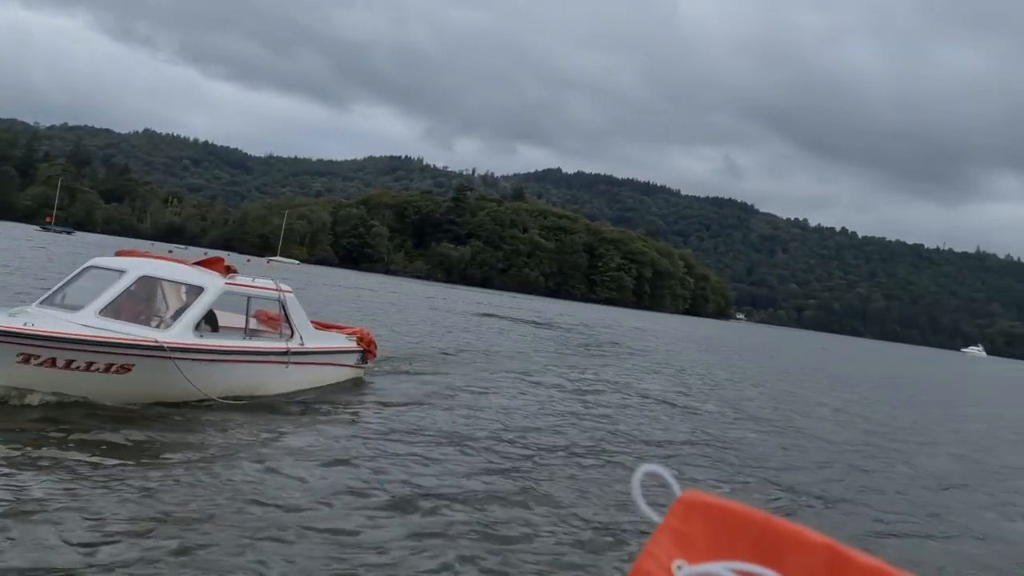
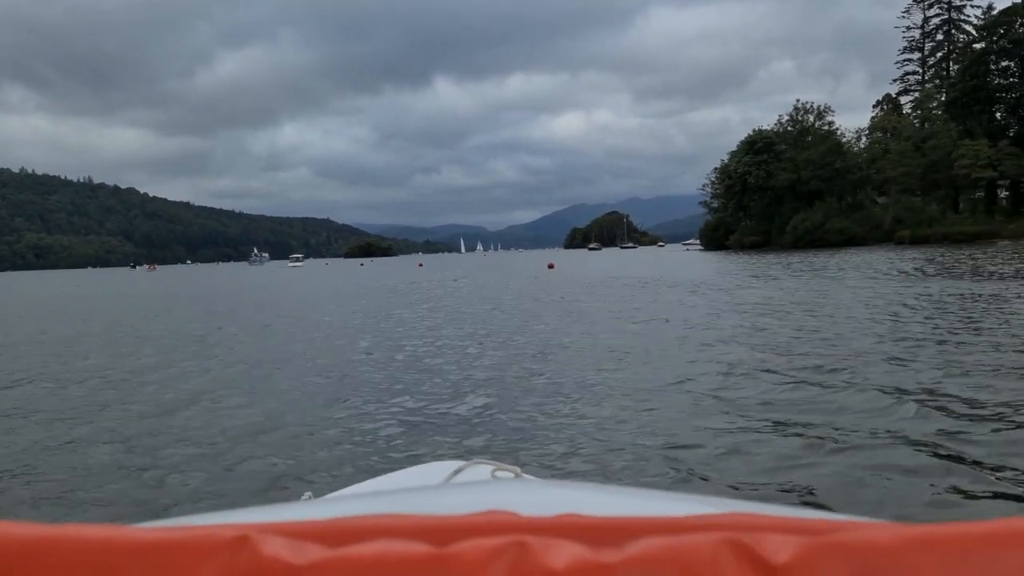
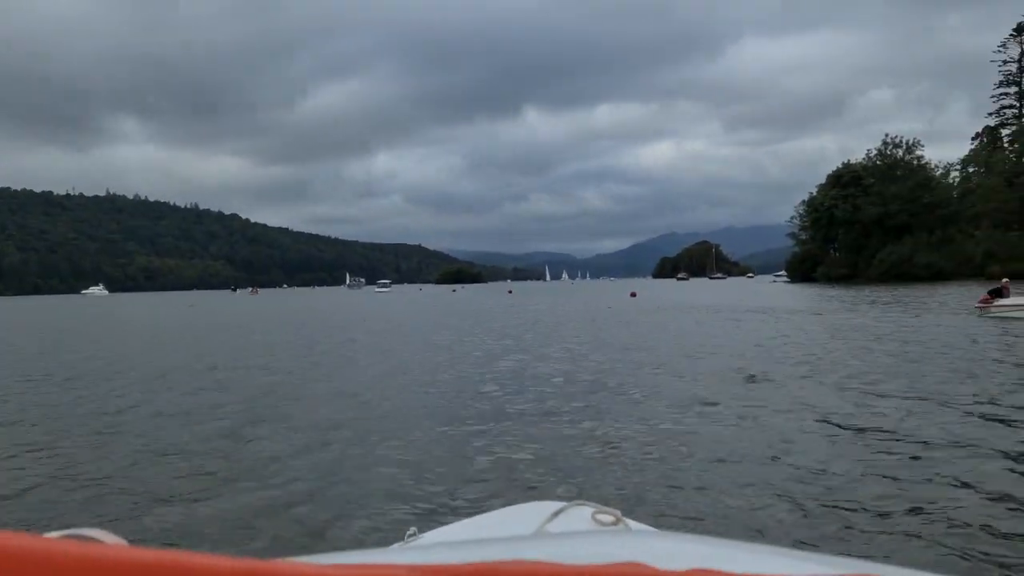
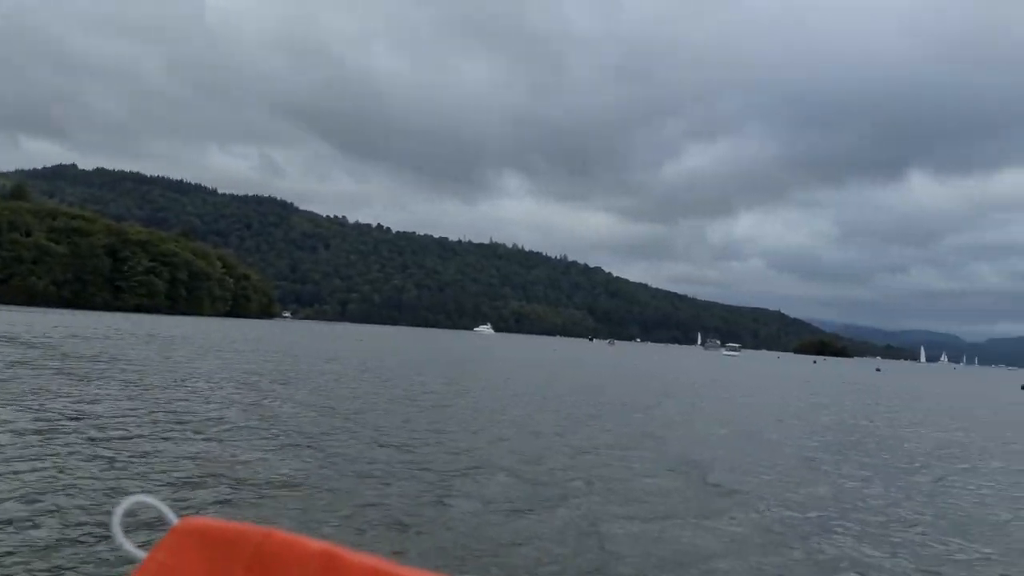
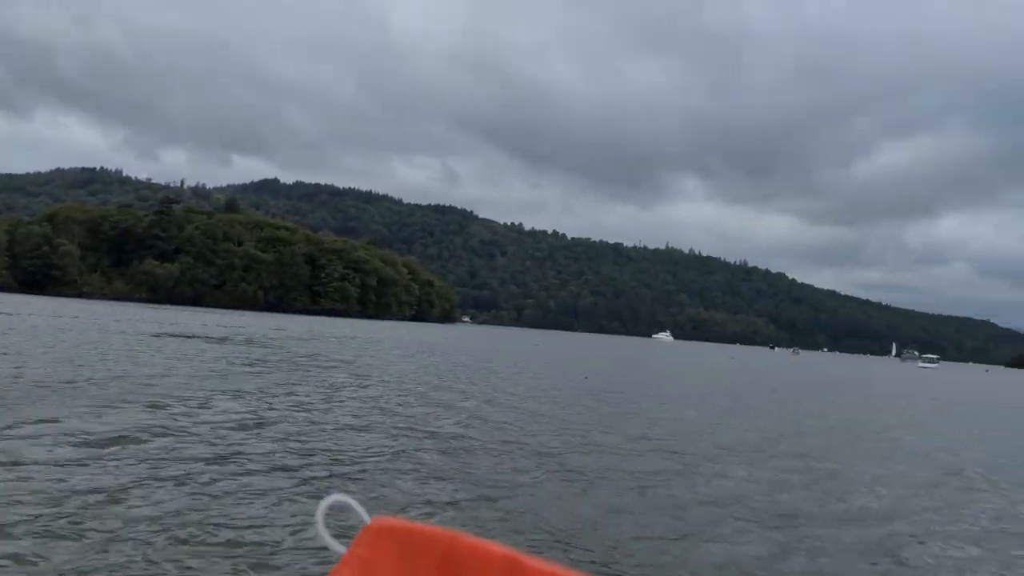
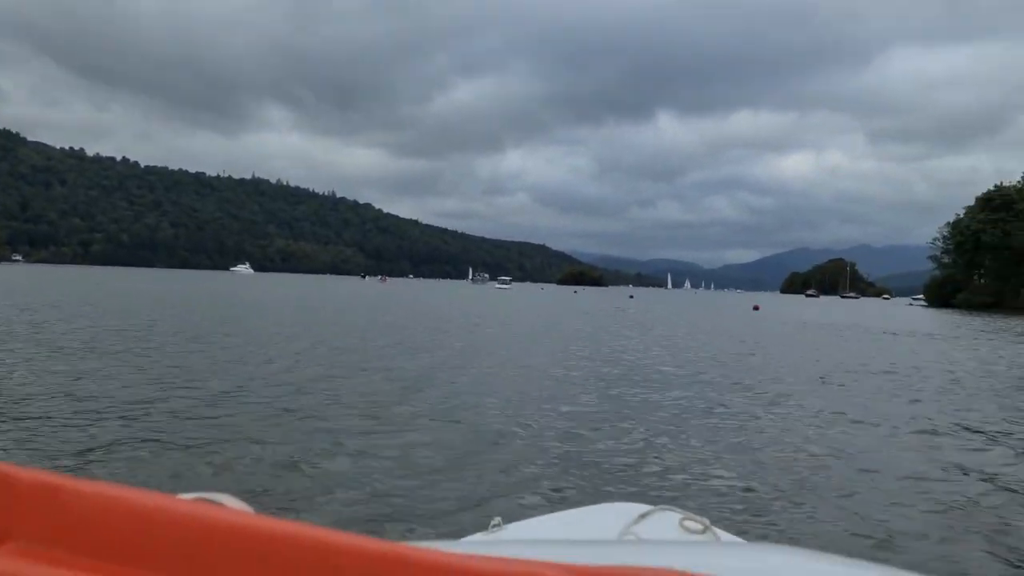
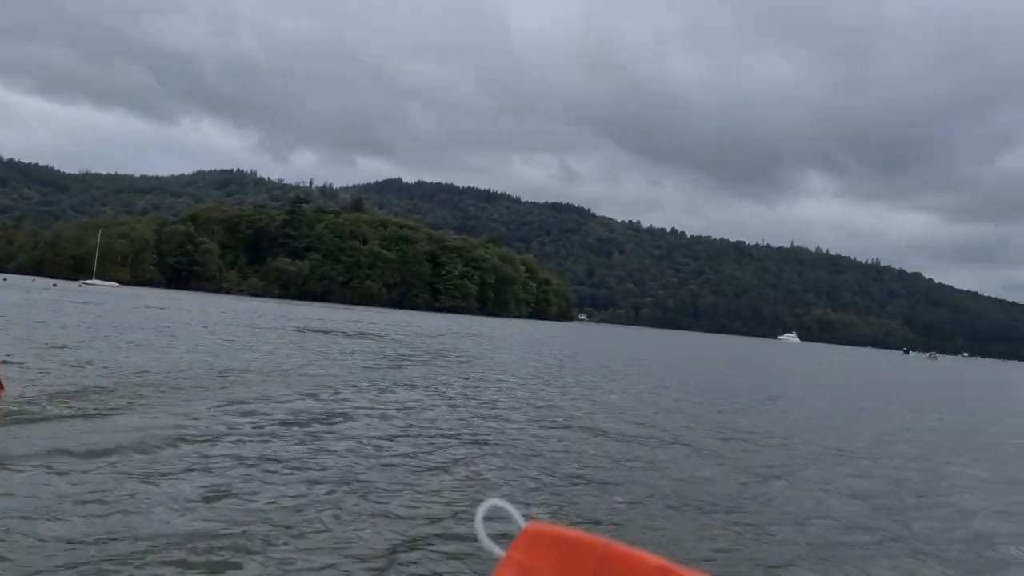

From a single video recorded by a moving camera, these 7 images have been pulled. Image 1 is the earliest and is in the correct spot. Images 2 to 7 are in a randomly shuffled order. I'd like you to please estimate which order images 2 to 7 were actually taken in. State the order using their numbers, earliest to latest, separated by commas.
7, 5, 4, 6, 3, 2
